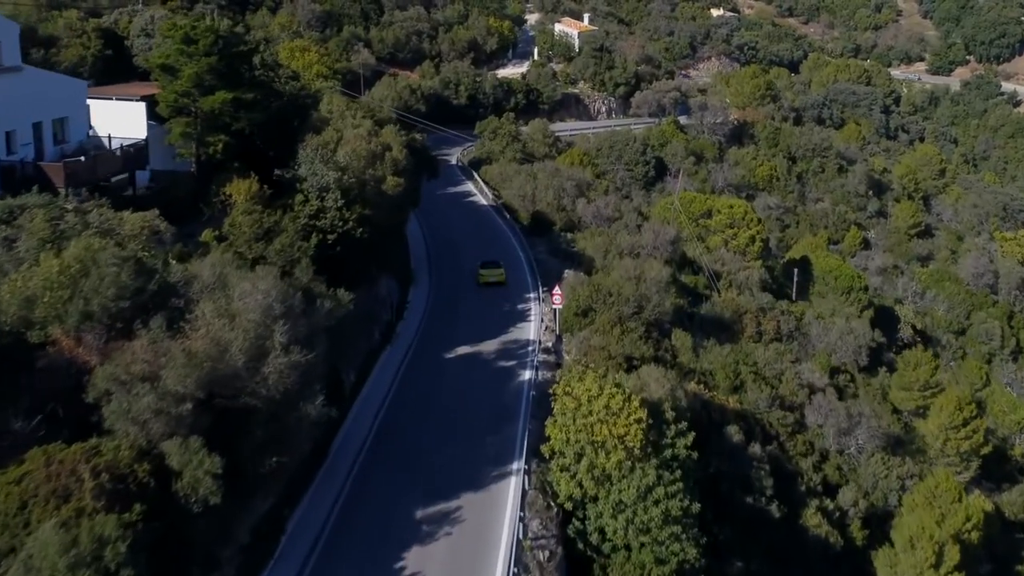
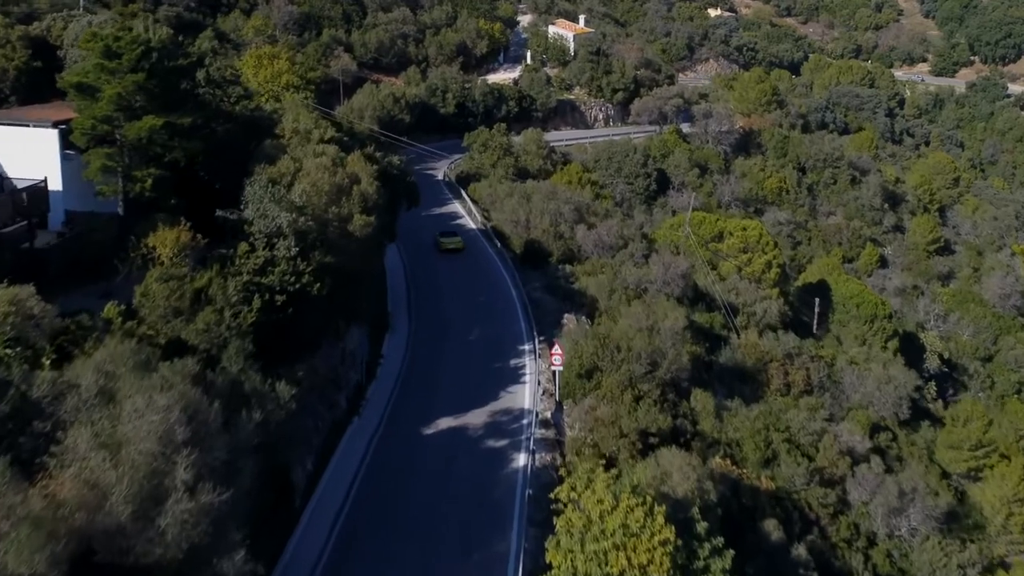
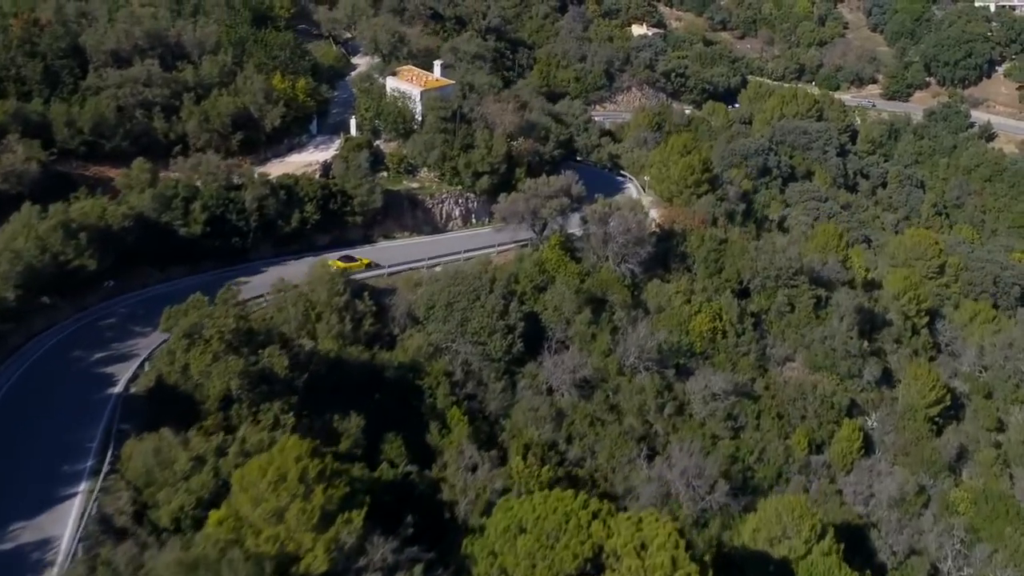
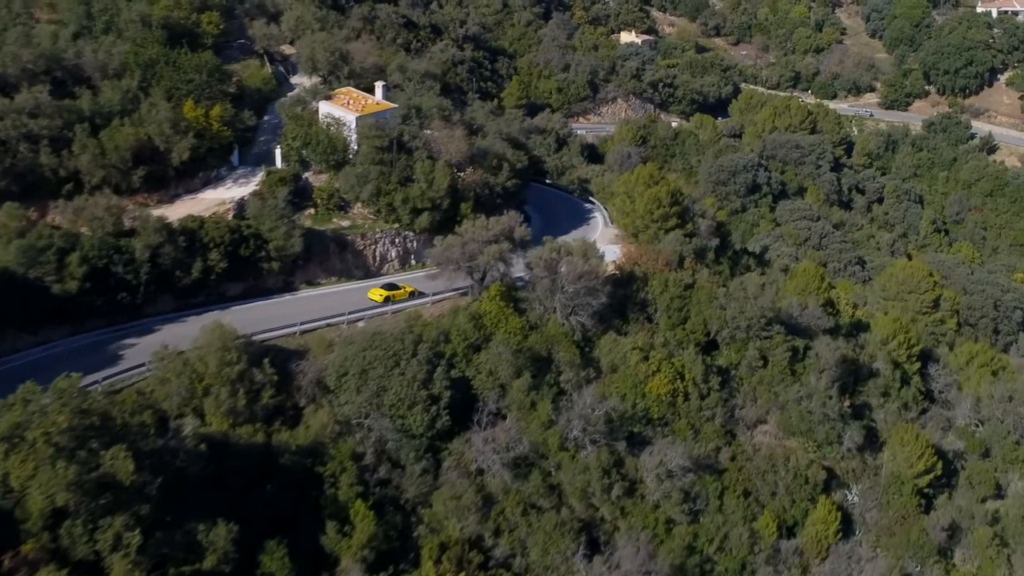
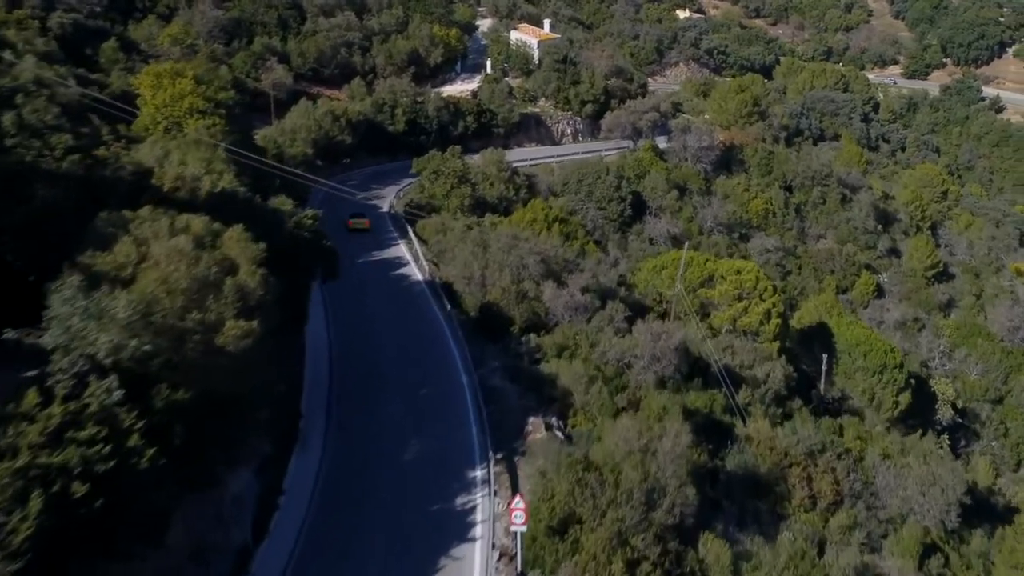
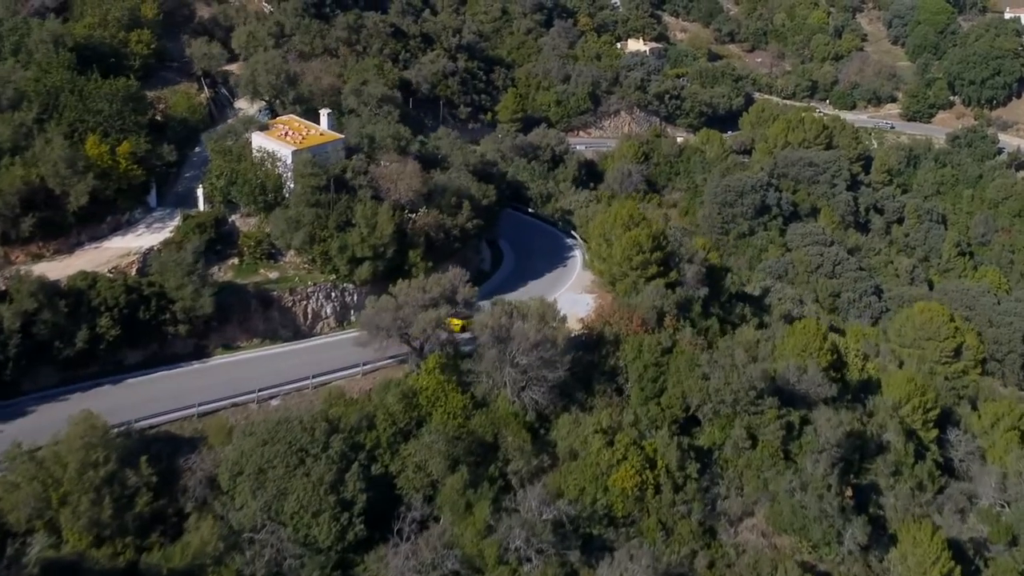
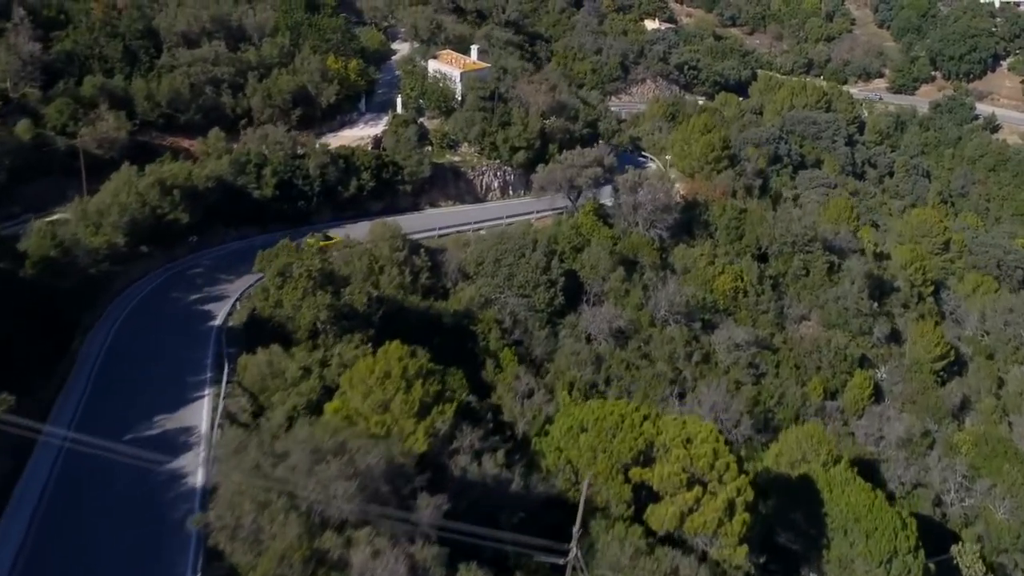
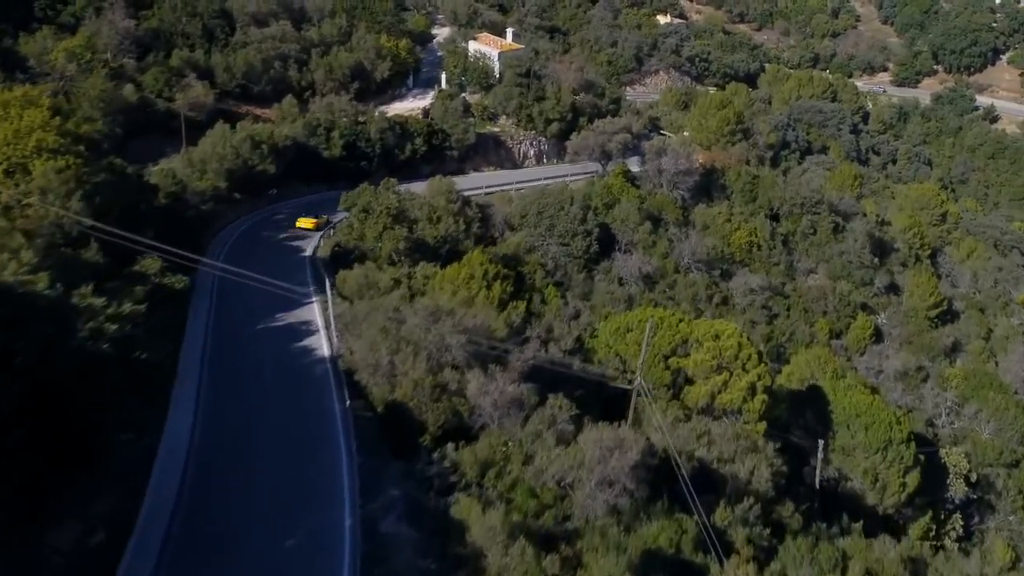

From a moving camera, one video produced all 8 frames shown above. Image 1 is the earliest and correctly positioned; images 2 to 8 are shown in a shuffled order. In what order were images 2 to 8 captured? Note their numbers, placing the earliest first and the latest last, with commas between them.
2, 5, 8, 7, 3, 4, 6
